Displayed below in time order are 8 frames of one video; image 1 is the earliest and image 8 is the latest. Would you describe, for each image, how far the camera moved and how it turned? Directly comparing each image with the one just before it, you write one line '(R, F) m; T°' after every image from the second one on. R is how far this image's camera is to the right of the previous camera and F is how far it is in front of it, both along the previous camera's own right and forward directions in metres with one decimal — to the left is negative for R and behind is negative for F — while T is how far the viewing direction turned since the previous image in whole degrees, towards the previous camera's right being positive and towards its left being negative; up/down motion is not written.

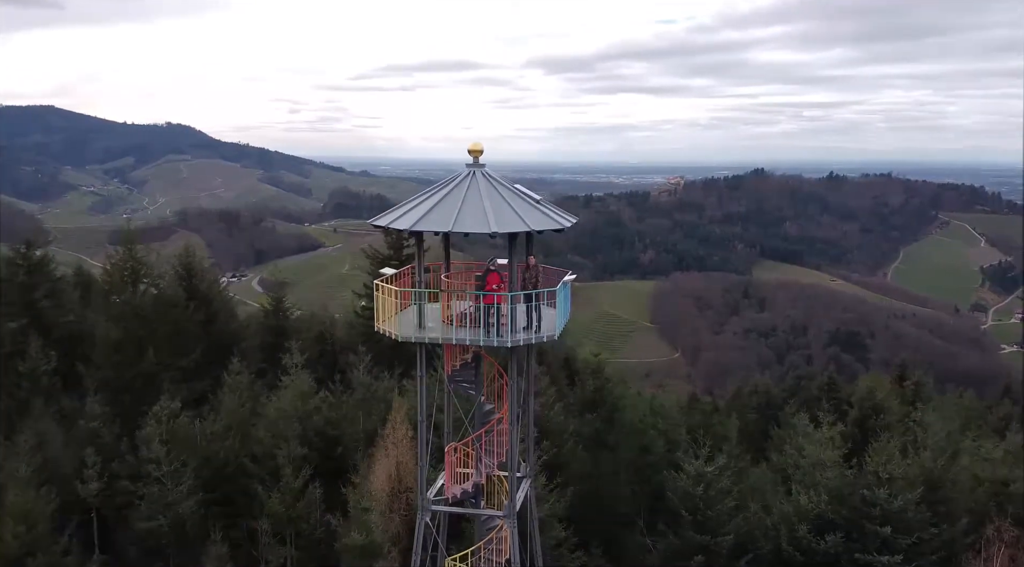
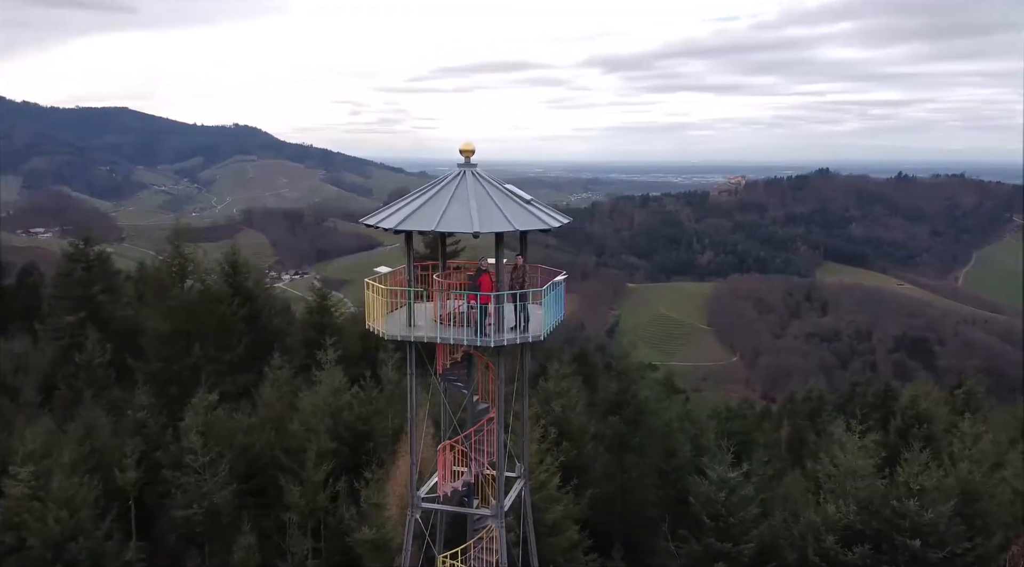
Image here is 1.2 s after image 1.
(+1.4, 0.0) m; -5°
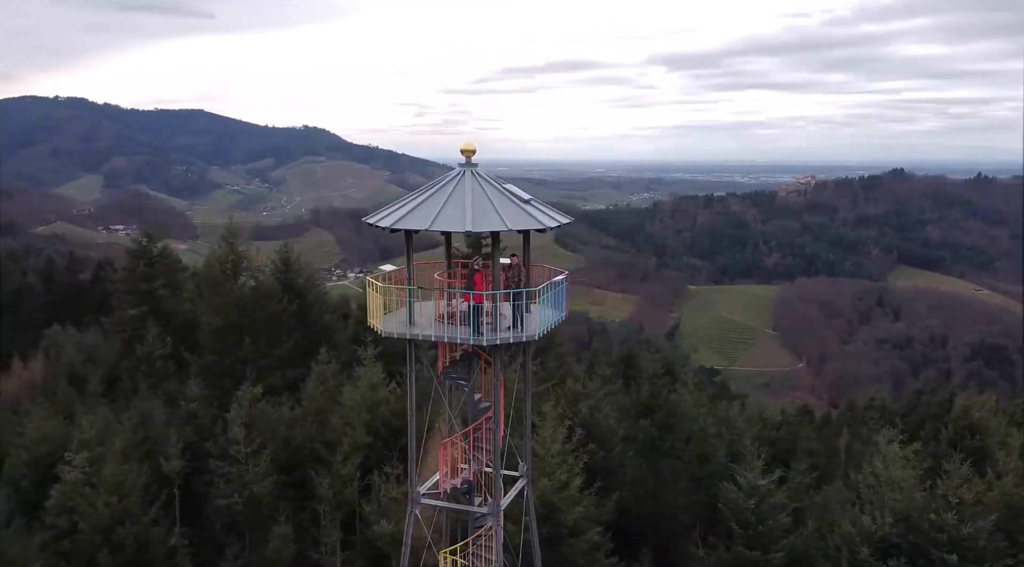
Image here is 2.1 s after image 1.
(+1.4, 0.0) m; -5°
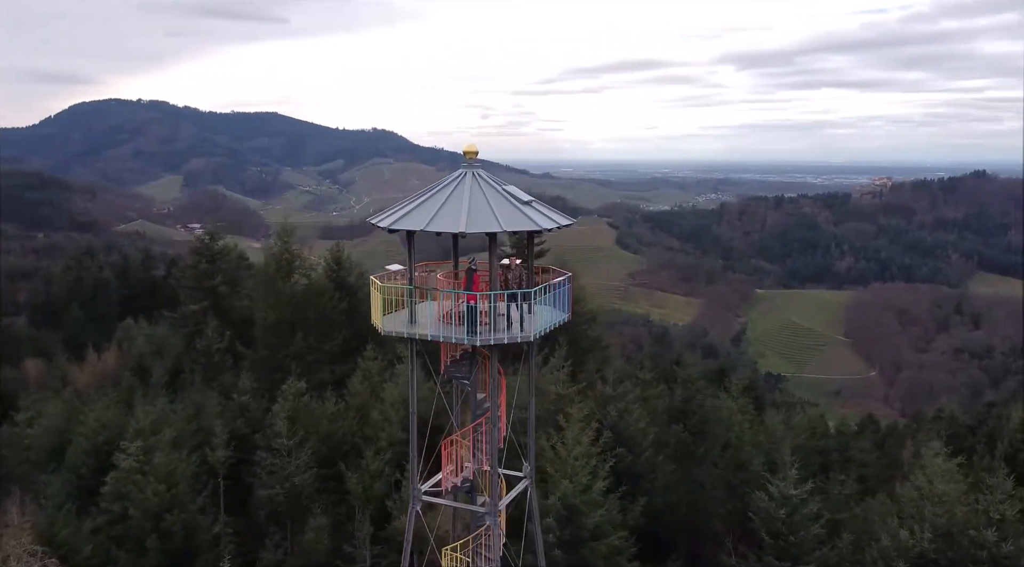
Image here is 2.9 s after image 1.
(+1.4, 0.0) m; -5°
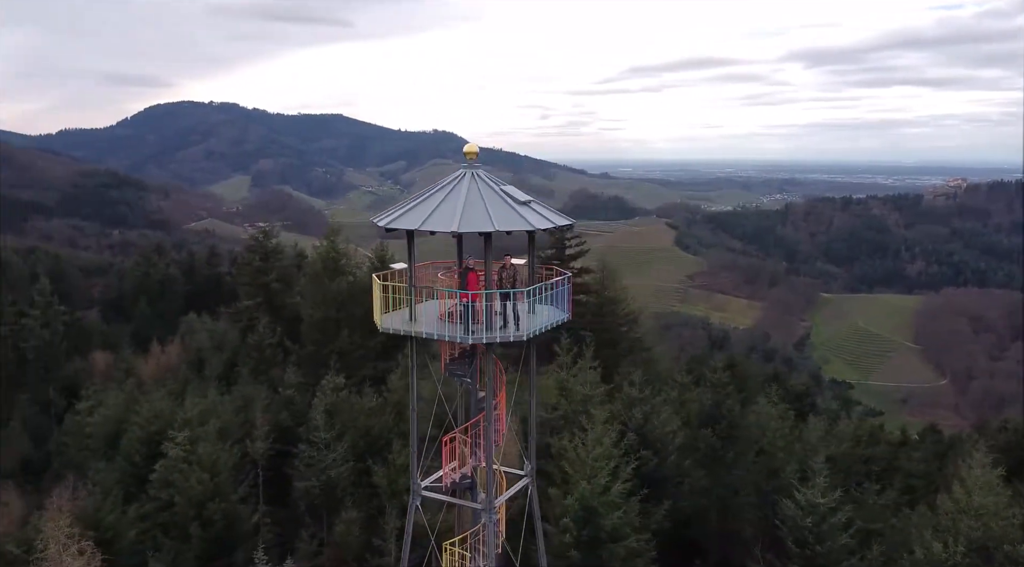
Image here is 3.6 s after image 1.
(+1.4, -0.1) m; -5°
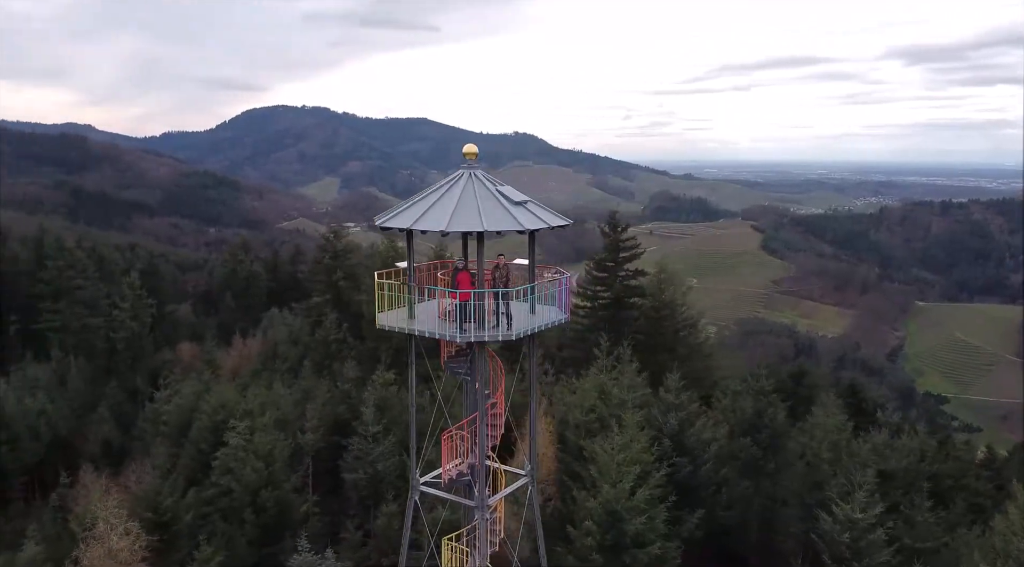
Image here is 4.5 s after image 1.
(+1.9, +0.1) m; -7°
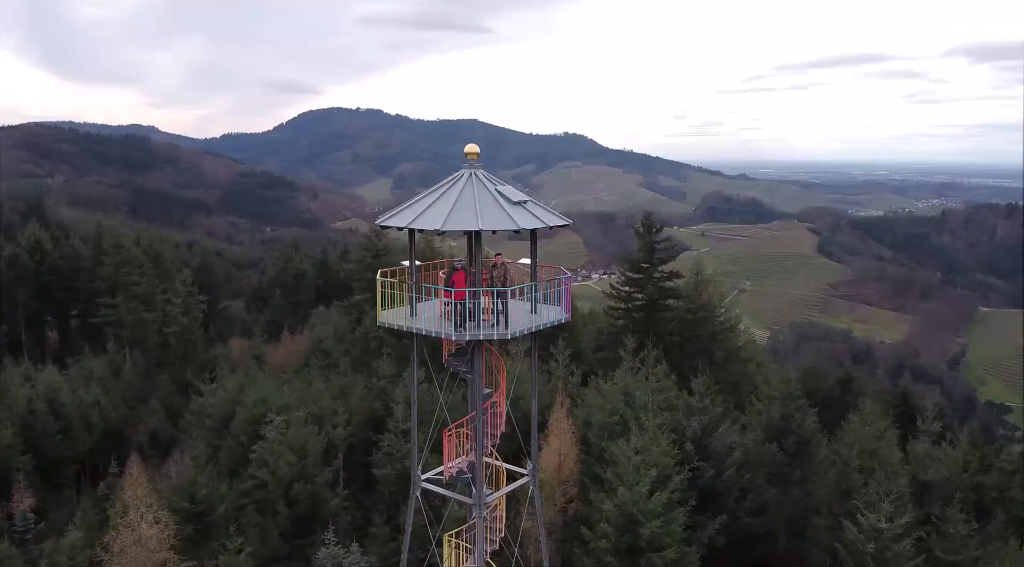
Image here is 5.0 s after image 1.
(+1.1, 0.0) m; -4°
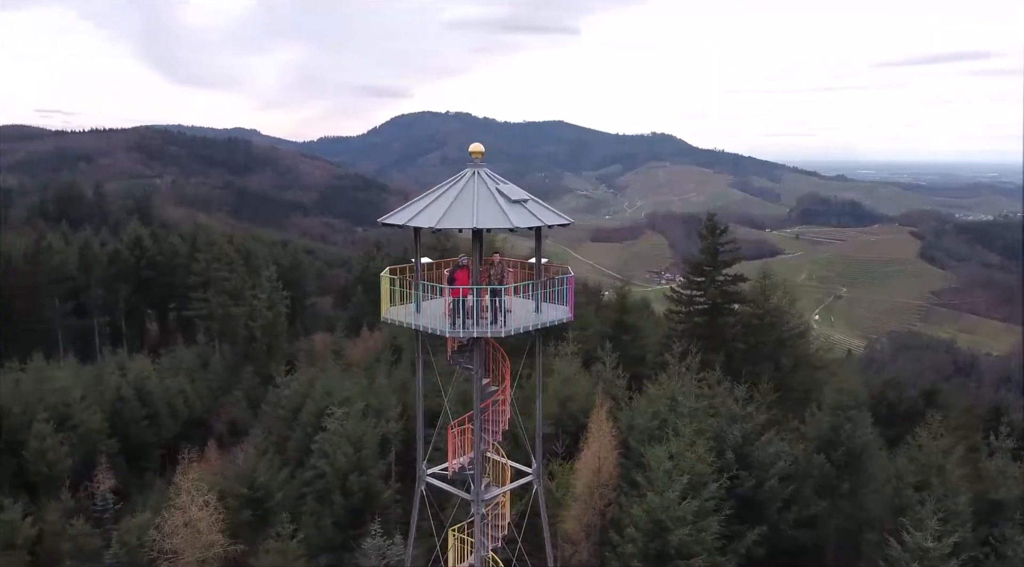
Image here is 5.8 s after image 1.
(+1.9, +0.1) m; -7°
